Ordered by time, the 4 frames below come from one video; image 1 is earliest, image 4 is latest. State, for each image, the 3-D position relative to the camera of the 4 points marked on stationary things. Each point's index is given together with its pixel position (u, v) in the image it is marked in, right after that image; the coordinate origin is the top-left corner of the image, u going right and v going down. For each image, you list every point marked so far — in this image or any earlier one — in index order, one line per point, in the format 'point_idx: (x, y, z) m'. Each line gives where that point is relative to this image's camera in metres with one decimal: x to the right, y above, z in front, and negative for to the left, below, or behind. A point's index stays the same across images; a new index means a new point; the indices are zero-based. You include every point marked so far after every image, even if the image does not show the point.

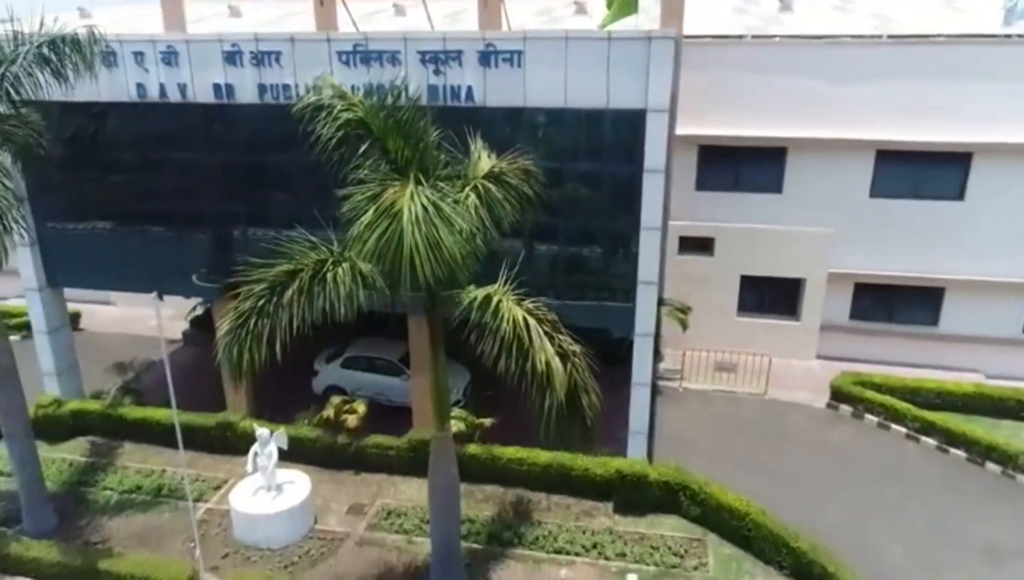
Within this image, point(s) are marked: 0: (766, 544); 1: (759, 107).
0: (+4.5, -4.6, +12.8) m
1: (+6.8, +5.0, +19.7) m
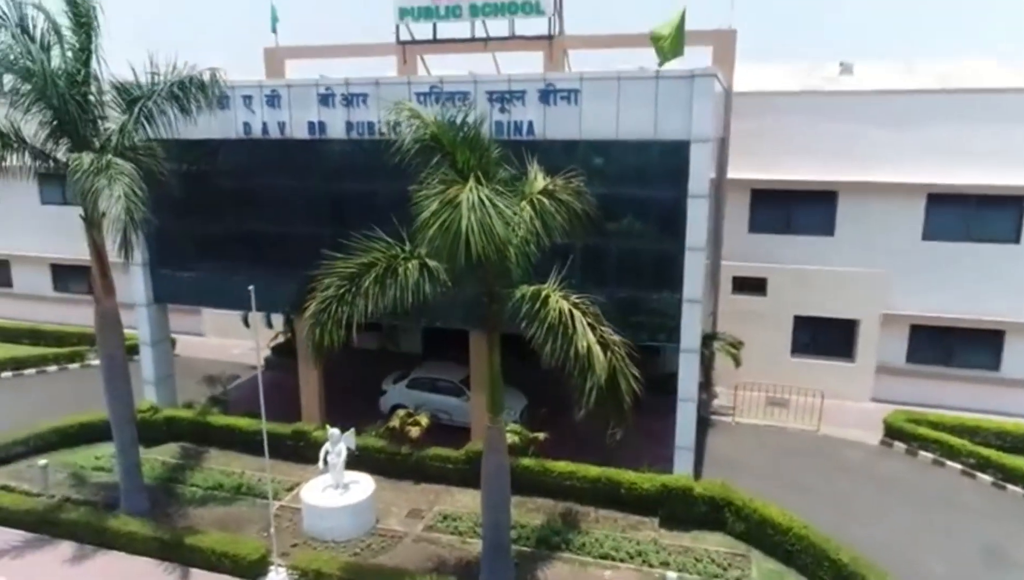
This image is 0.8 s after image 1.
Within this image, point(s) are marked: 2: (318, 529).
0: (+5.4, -4.9, +13.1) m
1: (+8.5, +3.9, +20.6) m
2: (-3.9, -4.8, +14.7) m
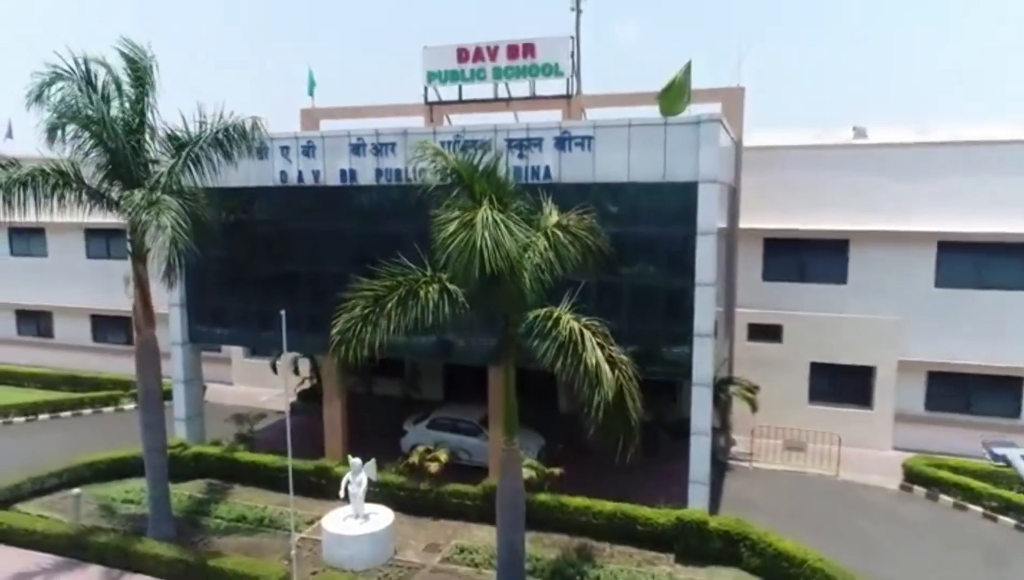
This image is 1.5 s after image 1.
0: (+5.6, -5.4, +13.0) m
1: (+9.1, +2.5, +21.2) m
2: (-3.6, -5.5, +15.0) m
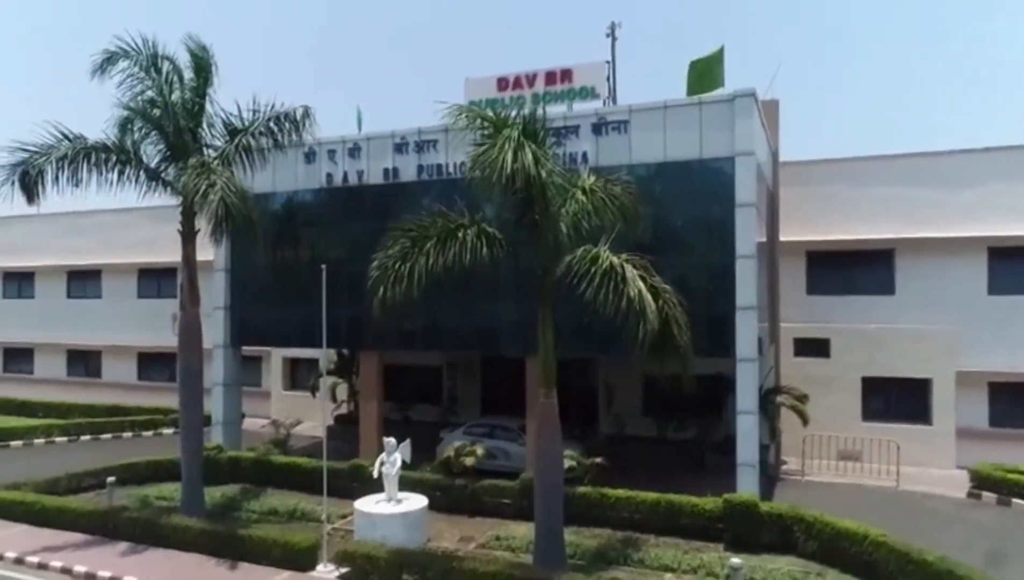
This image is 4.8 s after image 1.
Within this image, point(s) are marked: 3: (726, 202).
0: (+6.3, -4.6, +12.0) m
1: (+10.2, +2.2, +21.0) m
2: (-2.8, -5.0, +14.4) m
3: (+4.4, +1.8, +15.0) m
